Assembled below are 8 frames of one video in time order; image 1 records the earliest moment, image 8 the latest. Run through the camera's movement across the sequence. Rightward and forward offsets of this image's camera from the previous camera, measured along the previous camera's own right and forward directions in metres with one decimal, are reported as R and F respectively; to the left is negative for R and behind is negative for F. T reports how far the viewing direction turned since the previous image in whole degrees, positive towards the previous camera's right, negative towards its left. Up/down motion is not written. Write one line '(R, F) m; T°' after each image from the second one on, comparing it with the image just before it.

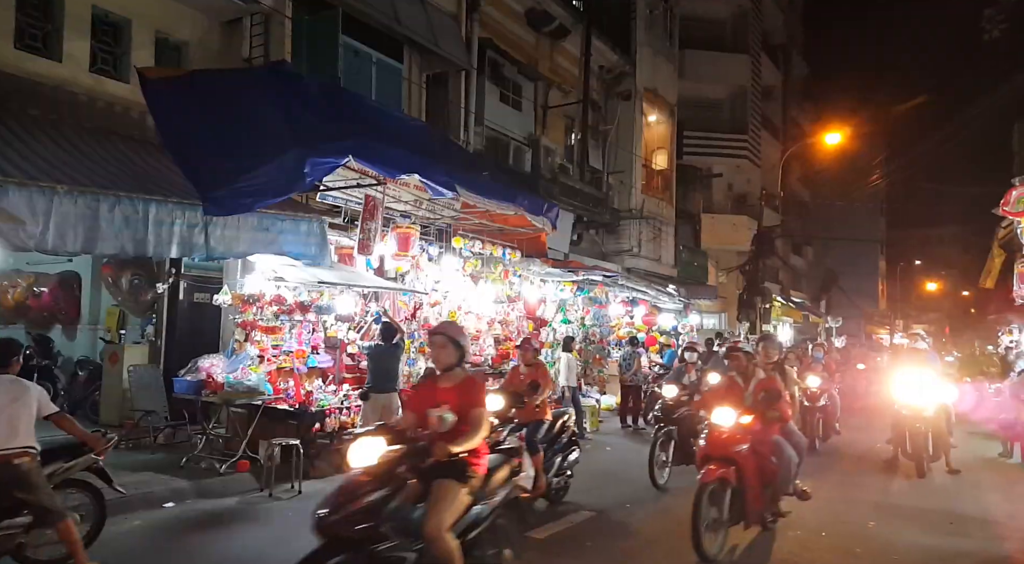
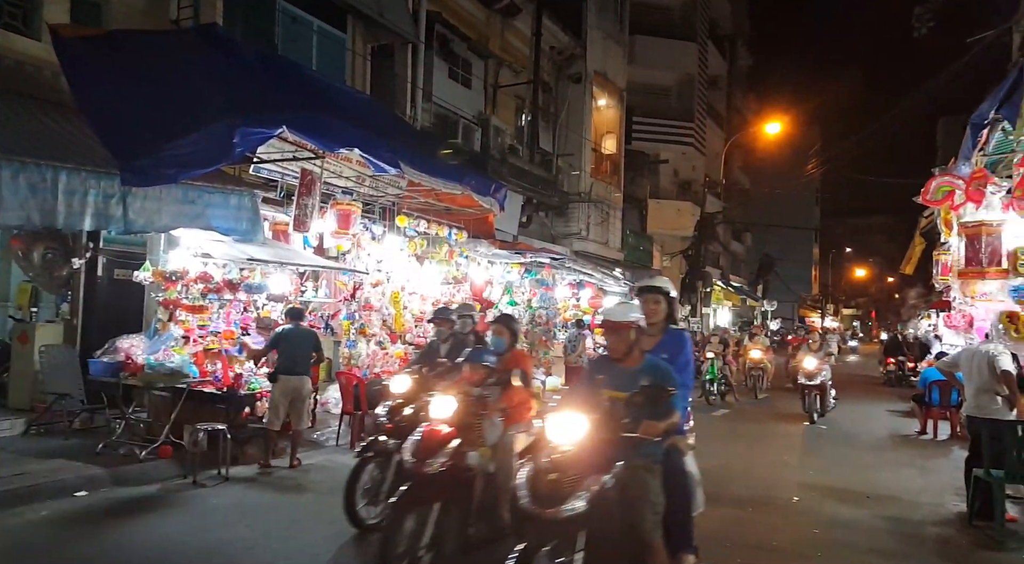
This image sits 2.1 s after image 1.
(0.0, +0.2) m; +4°
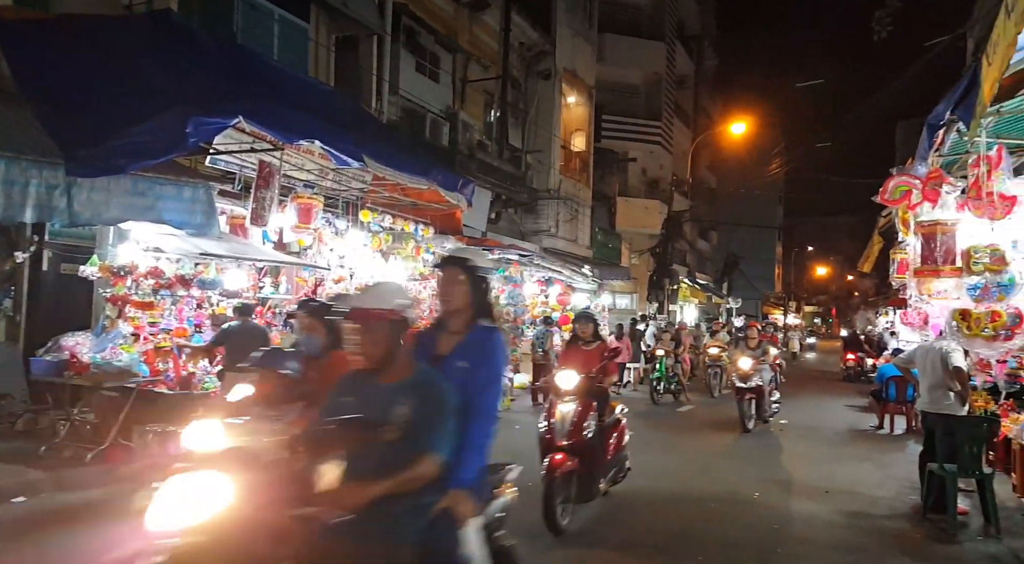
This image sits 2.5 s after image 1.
(+0.1, 0.0) m; +2°
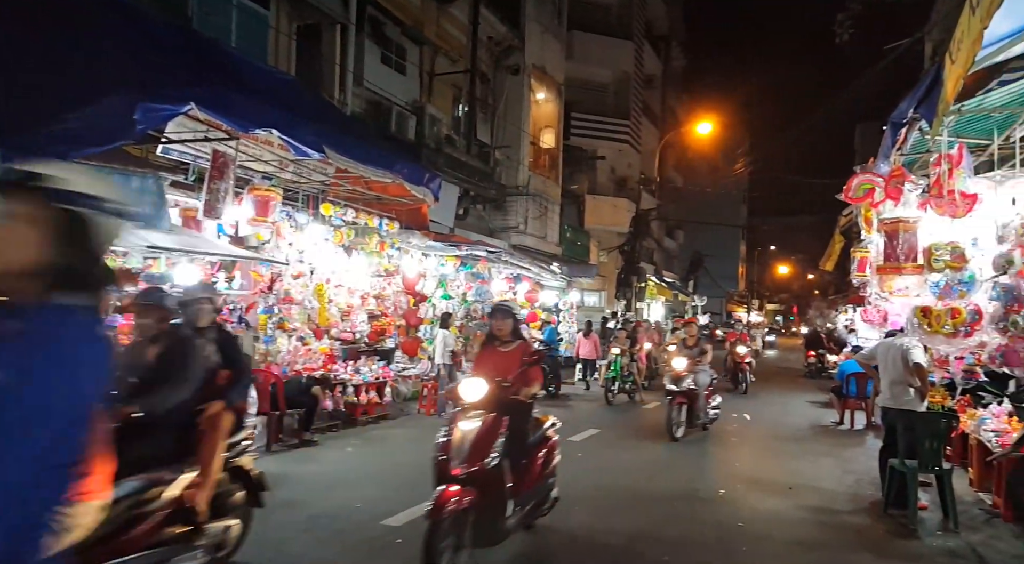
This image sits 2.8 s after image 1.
(0.0, +0.1) m; +2°
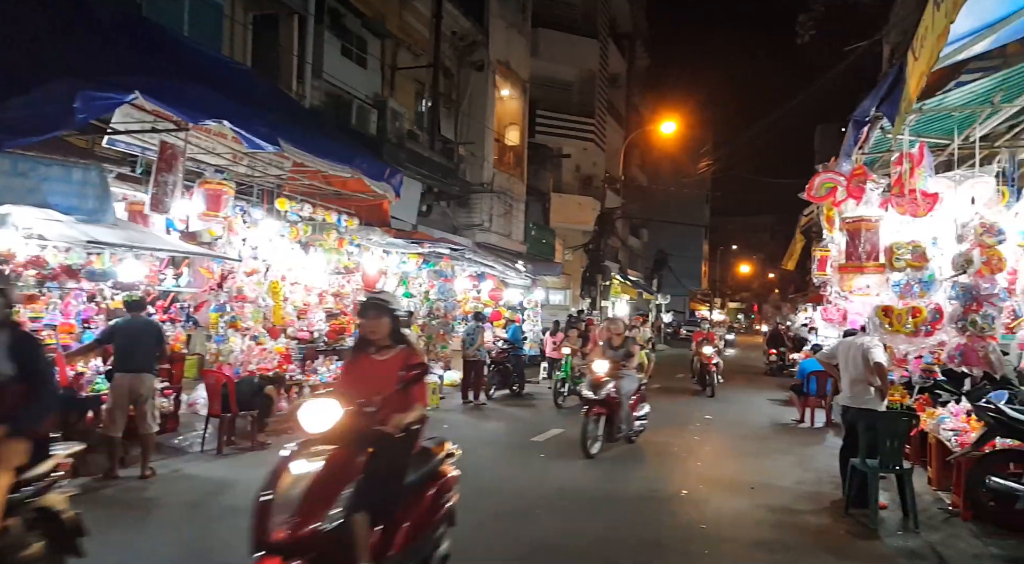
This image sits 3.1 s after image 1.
(0.0, +0.2) m; +2°
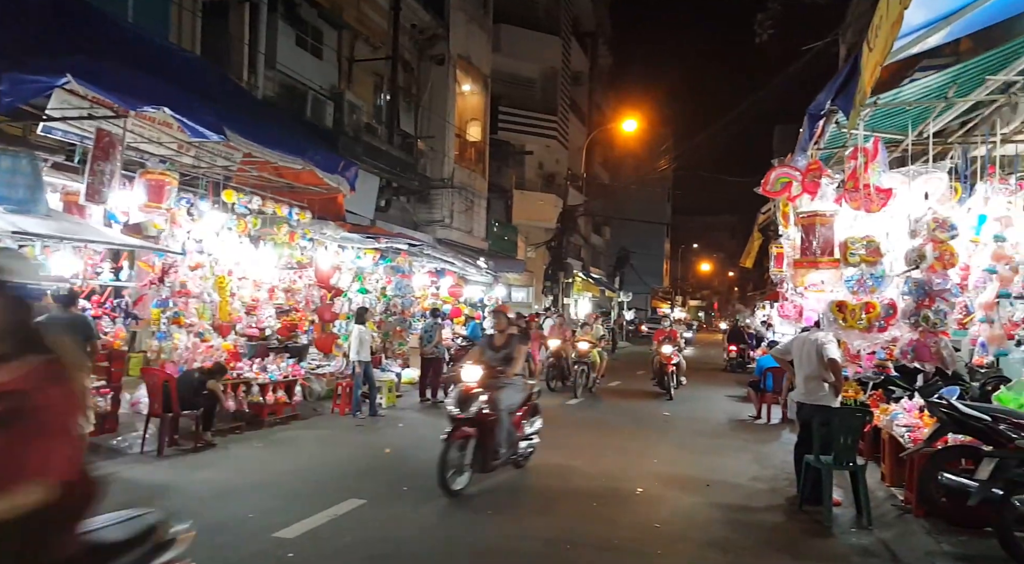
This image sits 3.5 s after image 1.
(+0.1, +0.2) m; +3°
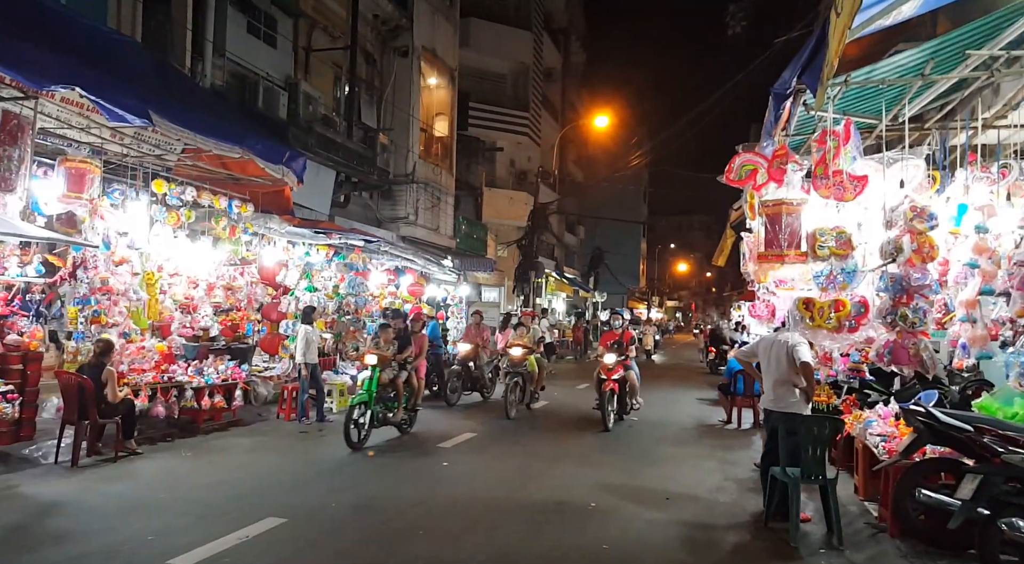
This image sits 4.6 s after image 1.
(+0.3, +0.6) m; +2°
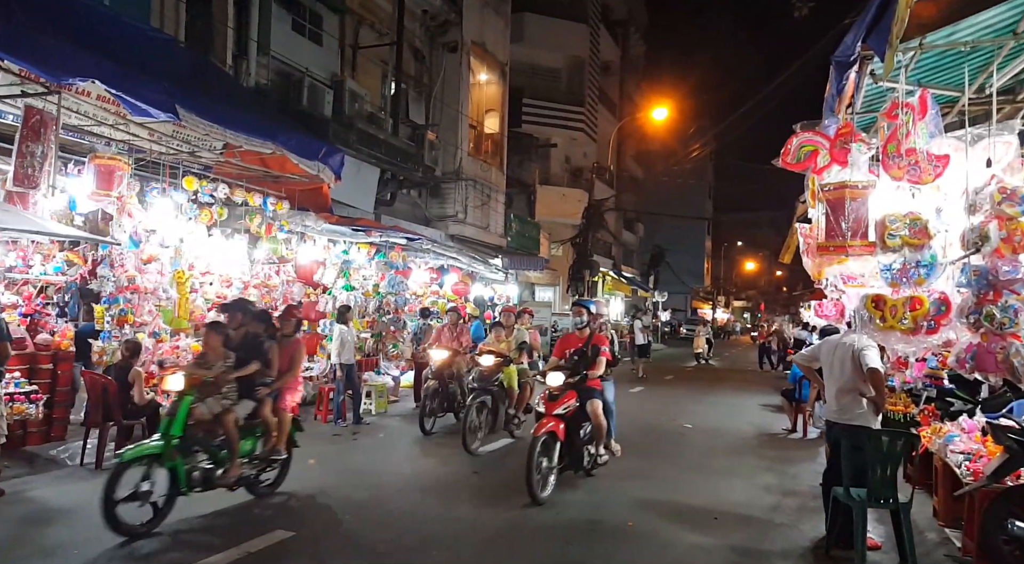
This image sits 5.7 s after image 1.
(+0.2, +0.6) m; -4°
